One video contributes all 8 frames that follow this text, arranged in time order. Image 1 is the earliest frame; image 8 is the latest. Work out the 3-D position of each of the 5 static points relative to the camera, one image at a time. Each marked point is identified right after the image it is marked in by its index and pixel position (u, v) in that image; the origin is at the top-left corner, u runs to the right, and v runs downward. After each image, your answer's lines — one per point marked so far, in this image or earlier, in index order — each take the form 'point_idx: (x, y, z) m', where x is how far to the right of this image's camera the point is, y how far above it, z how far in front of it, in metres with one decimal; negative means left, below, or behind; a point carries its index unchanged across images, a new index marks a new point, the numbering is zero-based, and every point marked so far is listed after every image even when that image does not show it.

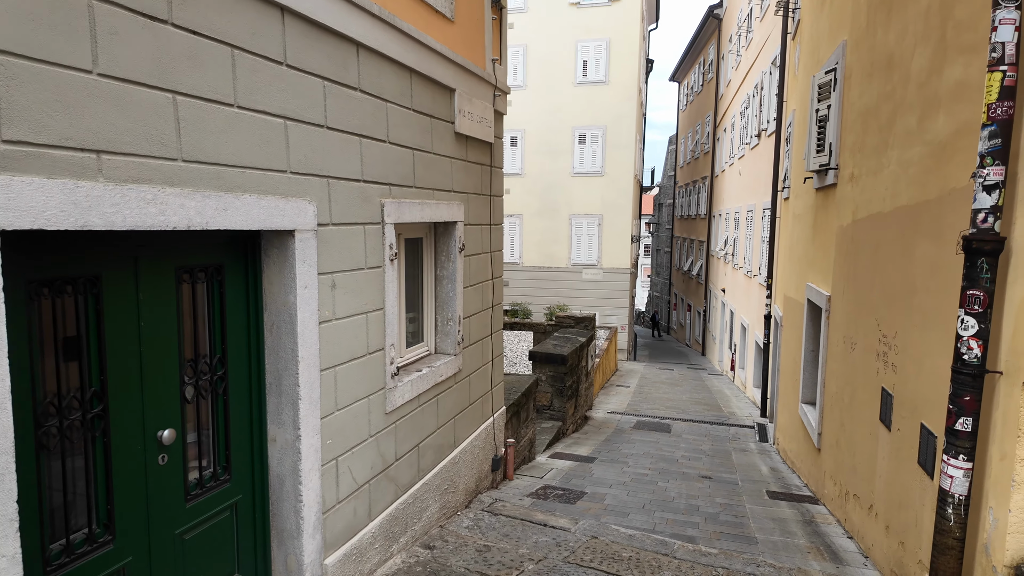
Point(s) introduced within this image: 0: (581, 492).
0: (+0.7, -2.1, +6.0) m
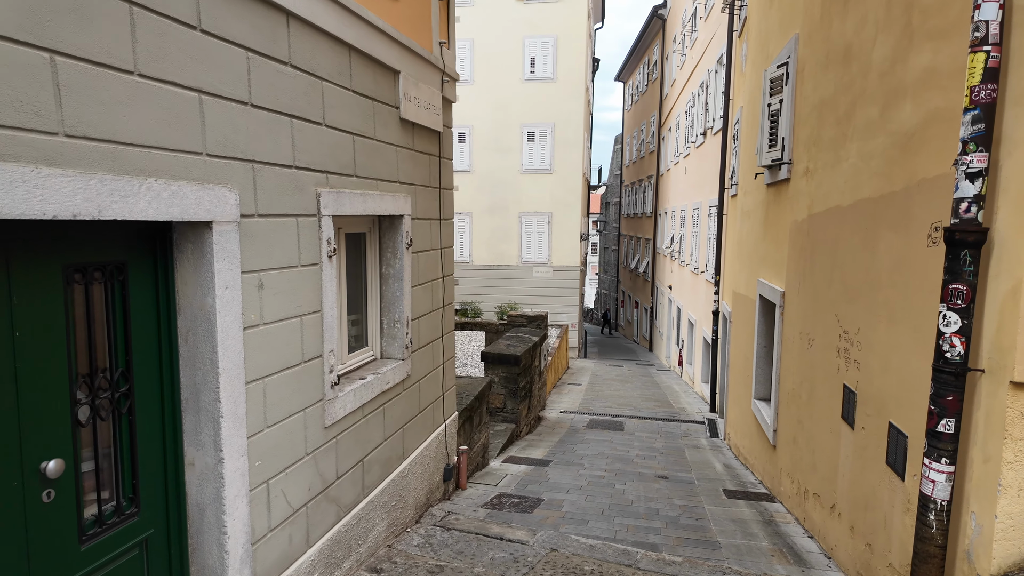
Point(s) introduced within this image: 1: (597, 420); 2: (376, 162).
0: (+0.2, -2.1, +5.7) m
1: (+1.6, -2.5, +11.1) m
2: (-1.0, +0.9, +4.1) m
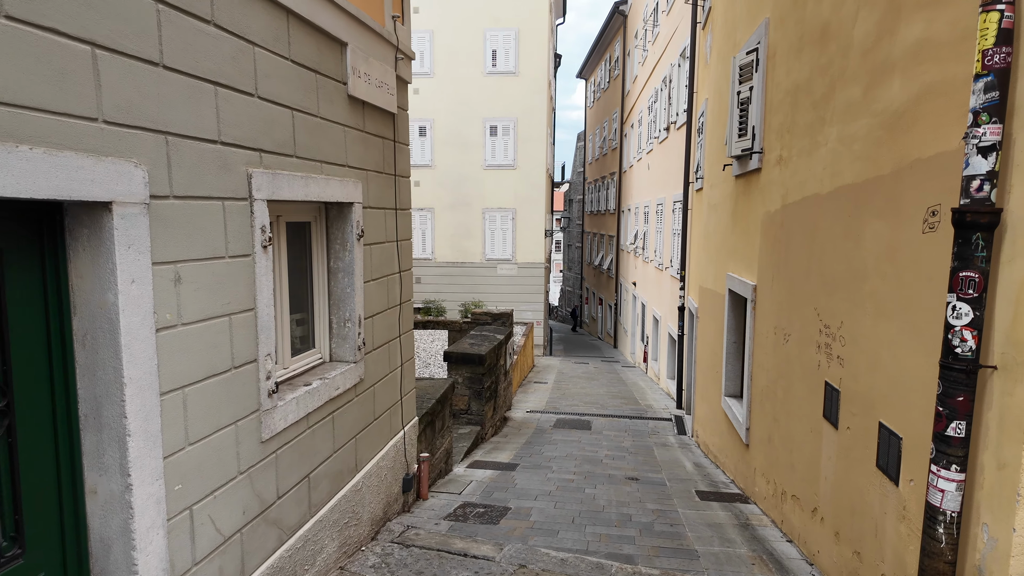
0: (-0.1, -2.0, +5.4) m
1: (+1.0, -2.4, +10.8) m
2: (-1.2, +0.9, +3.7) m
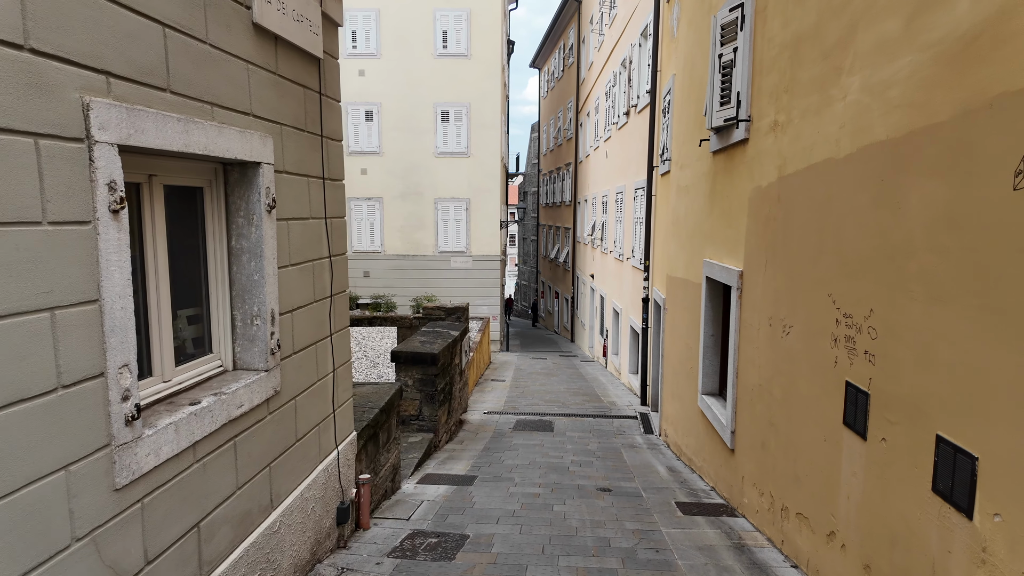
0: (-0.4, -1.9, +4.5) m
1: (+0.2, -2.3, +10.1) m
2: (-1.4, +1.0, +2.8) m
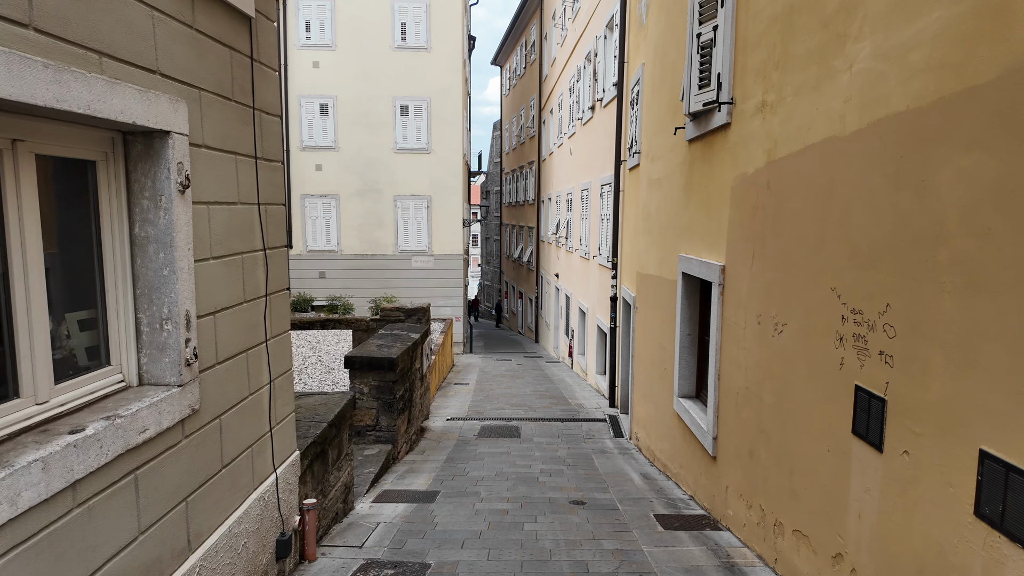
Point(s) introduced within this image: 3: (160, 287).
0: (-0.6, -1.9, +4.0) m
1: (-0.4, -2.3, +9.6) m
2: (-1.6, +1.0, +2.2) m
3: (-1.6, 0.0, +2.6) m
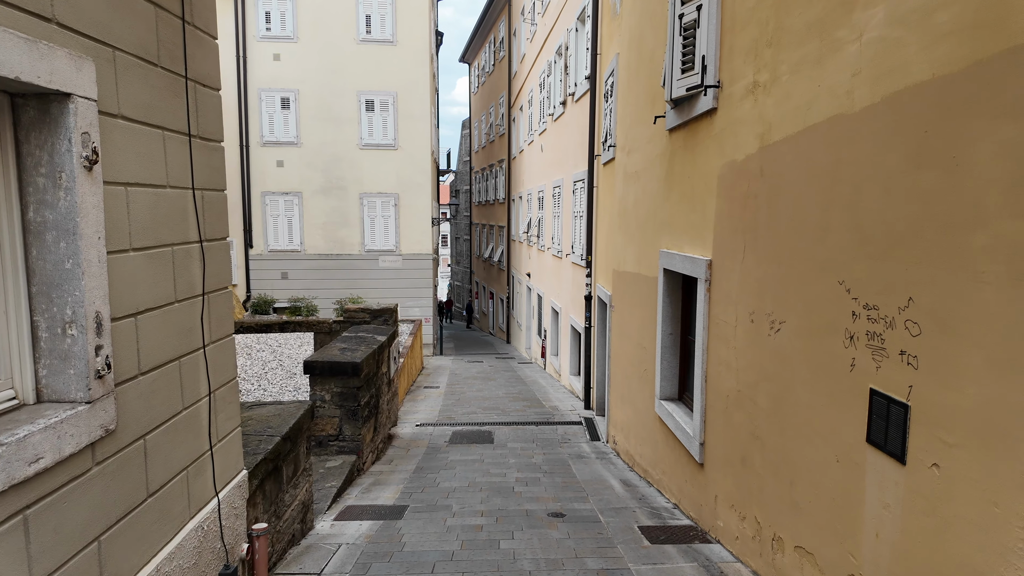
0: (-0.8, -1.9, +3.6) m
1: (-0.8, -2.3, +9.2) m
2: (-1.6, +1.0, +1.7) m
3: (-1.7, 0.0, +2.2) m
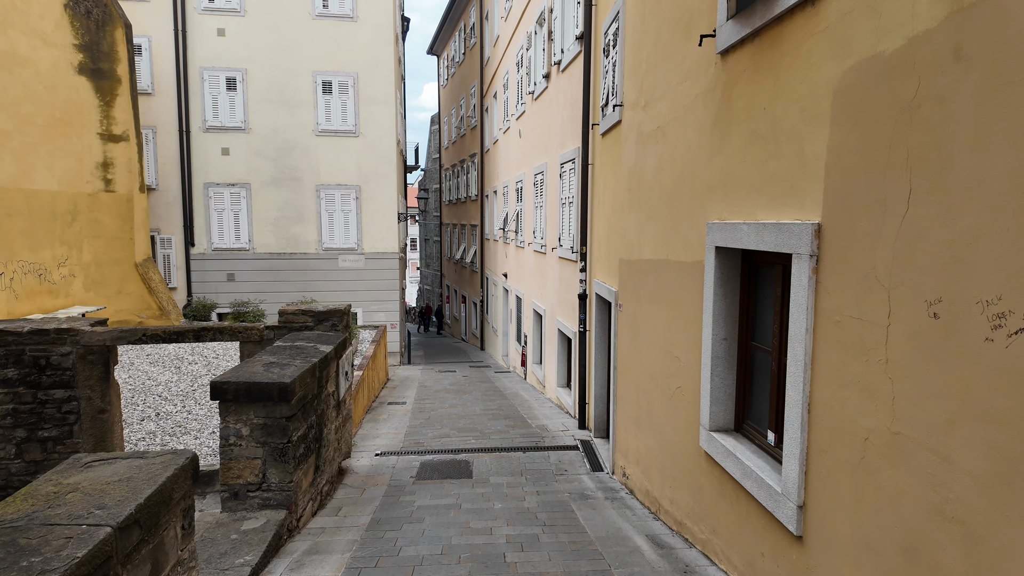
0: (-0.7, -1.8, +1.8) m
1: (-1.0, -2.2, +7.4) m
2: (-1.5, +1.1, 0.0) m
3: (-1.6, +0.1, +0.4) m
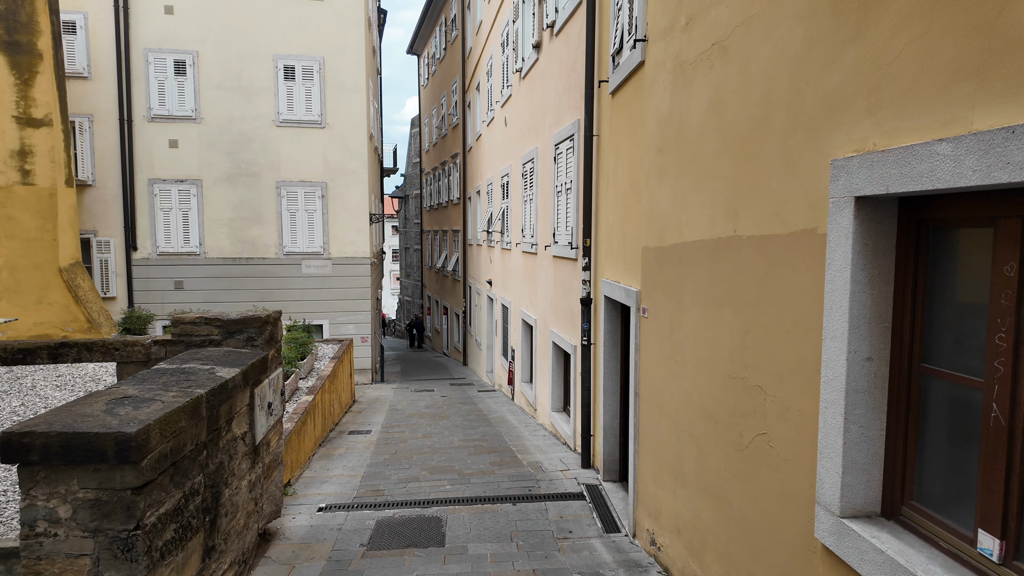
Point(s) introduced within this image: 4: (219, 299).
0: (-0.7, -1.7, 0.0) m
1: (-1.2, -2.2, +5.5) m
2: (-1.5, +1.3, -1.8) m
3: (-1.5, +0.3, -1.4) m
4: (-7.5, -0.3, +15.2) m
